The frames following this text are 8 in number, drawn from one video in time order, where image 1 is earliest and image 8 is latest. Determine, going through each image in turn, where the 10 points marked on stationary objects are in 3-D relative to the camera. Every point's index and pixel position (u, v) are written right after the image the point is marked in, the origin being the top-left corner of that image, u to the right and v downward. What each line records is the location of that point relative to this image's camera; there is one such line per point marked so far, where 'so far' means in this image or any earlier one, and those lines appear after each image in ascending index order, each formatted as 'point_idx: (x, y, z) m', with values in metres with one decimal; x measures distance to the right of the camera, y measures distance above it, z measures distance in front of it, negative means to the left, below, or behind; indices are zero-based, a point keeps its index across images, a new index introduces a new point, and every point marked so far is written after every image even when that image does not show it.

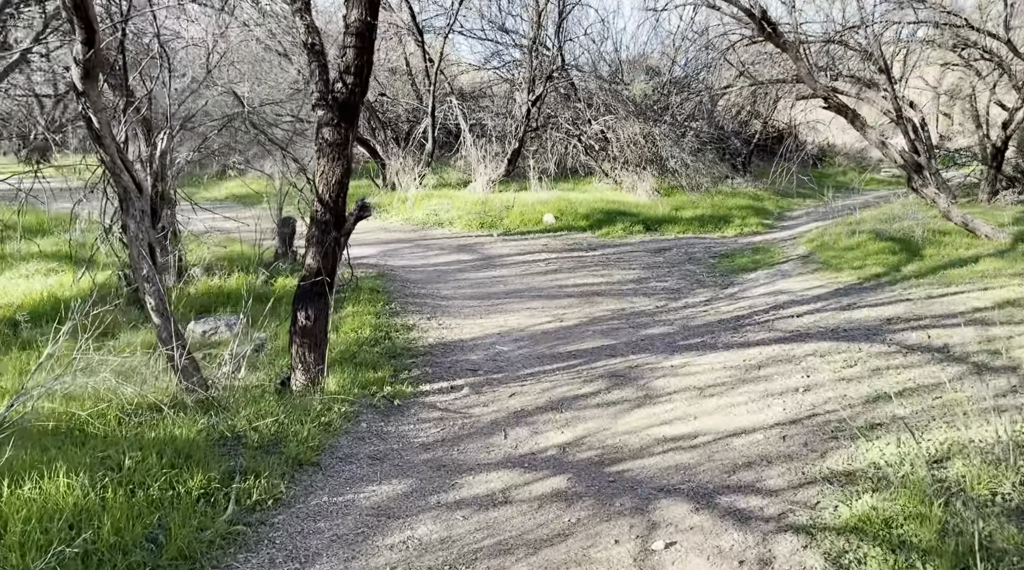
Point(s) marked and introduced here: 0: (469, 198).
0: (-0.7, +1.5, +17.3) m
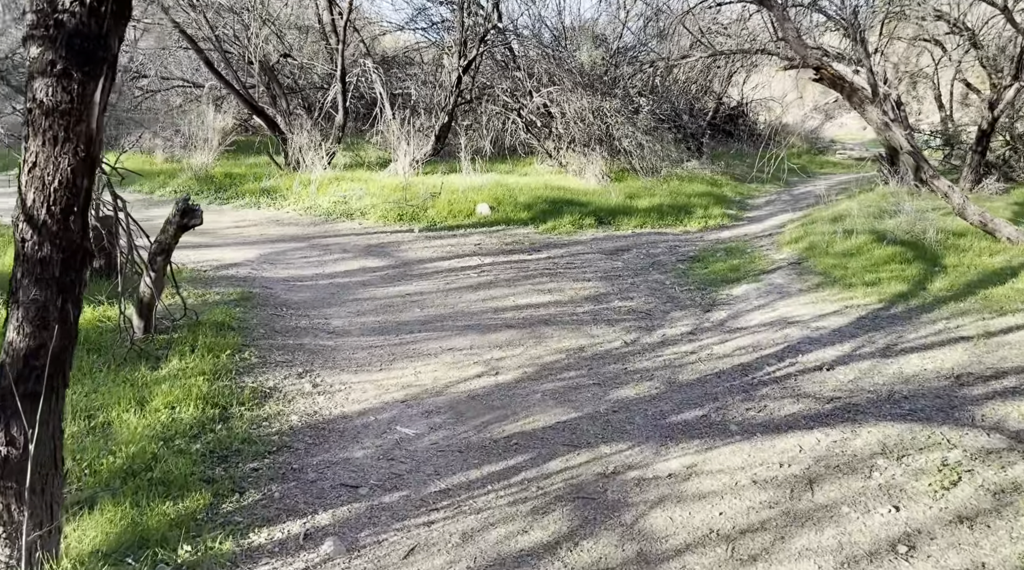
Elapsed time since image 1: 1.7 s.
0: (-1.7, +1.5, +14.5) m
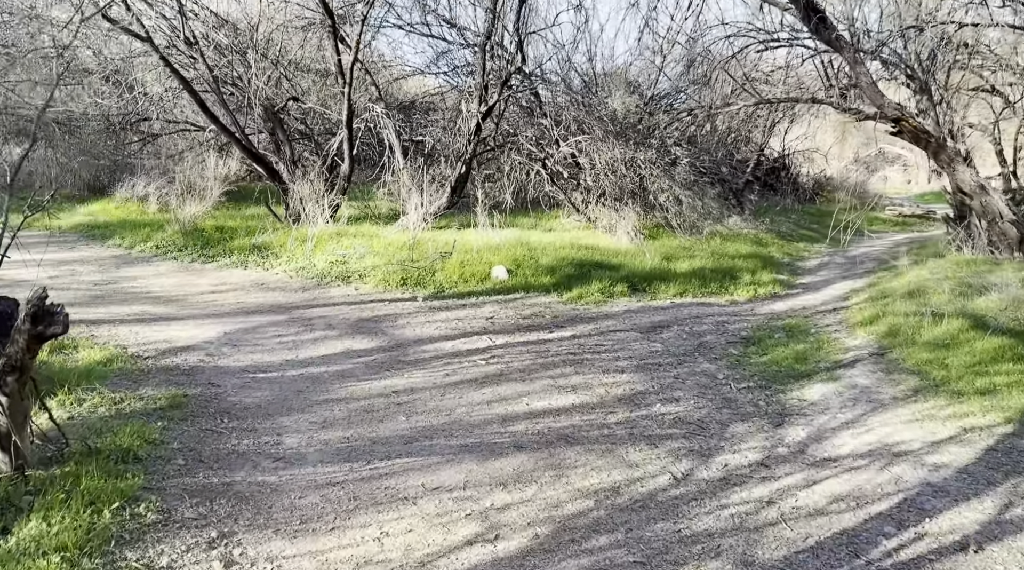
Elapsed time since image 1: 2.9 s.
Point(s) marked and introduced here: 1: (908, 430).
0: (-1.5, +0.6, +12.8) m
1: (+2.4, -0.9, +6.4) m
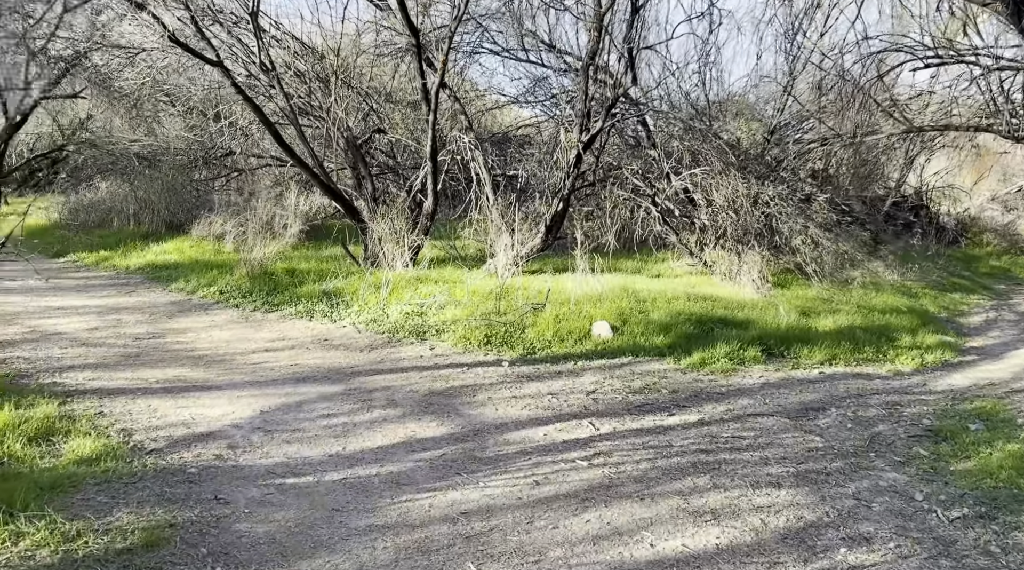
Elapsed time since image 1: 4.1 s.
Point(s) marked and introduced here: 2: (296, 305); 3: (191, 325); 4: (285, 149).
0: (-0.4, 0.0, +10.9) m
1: (+2.9, -1.3, +4.2) m
2: (-2.3, -0.2, +11.0) m
3: (-3.4, -0.4, +11.0) m
4: (-2.9, +1.7, +13.4) m
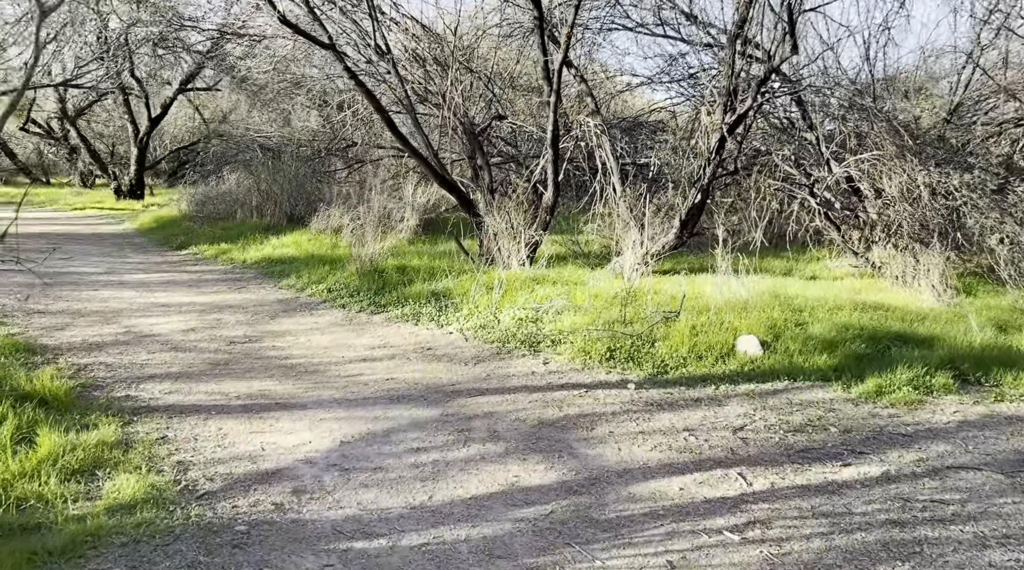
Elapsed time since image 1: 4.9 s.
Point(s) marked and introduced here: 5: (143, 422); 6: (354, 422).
0: (+0.8, 0.0, +9.6) m
1: (+3.2, -1.4, +2.5) m
2: (-1.1, -0.2, +9.9) m
3: (-2.1, -0.3, +10.0) m
4: (-1.4, +1.8, +12.4) m
5: (-2.4, -0.9, +6.7) m
6: (-1.0, -0.9, +6.5) m
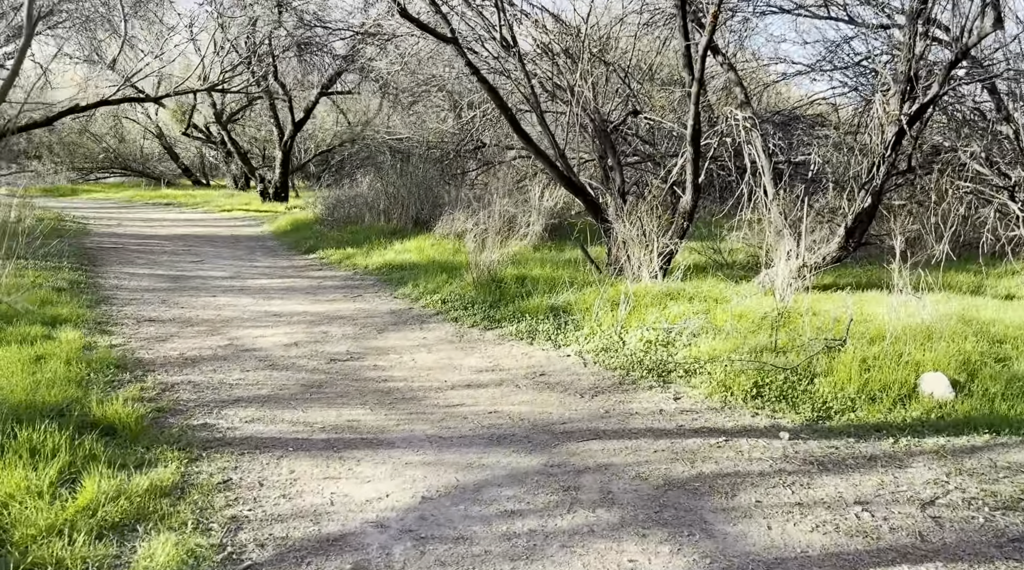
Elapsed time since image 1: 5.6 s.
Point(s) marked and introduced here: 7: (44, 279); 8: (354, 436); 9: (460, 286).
0: (+1.9, -0.1, +8.3) m
1: (+3.3, -1.6, +0.9) m
2: (0.0, -0.3, +8.9) m
3: (-1.0, -0.5, +9.1) m
4: (+0.1, +1.6, +11.3) m
5: (-1.7, -1.0, +5.9) m
6: (-0.4, -1.0, +5.5) m
7: (-5.6, +0.1, +12.7) m
8: (-1.0, -0.9, +6.3) m
9: (-0.5, 0.0, +10.4) m
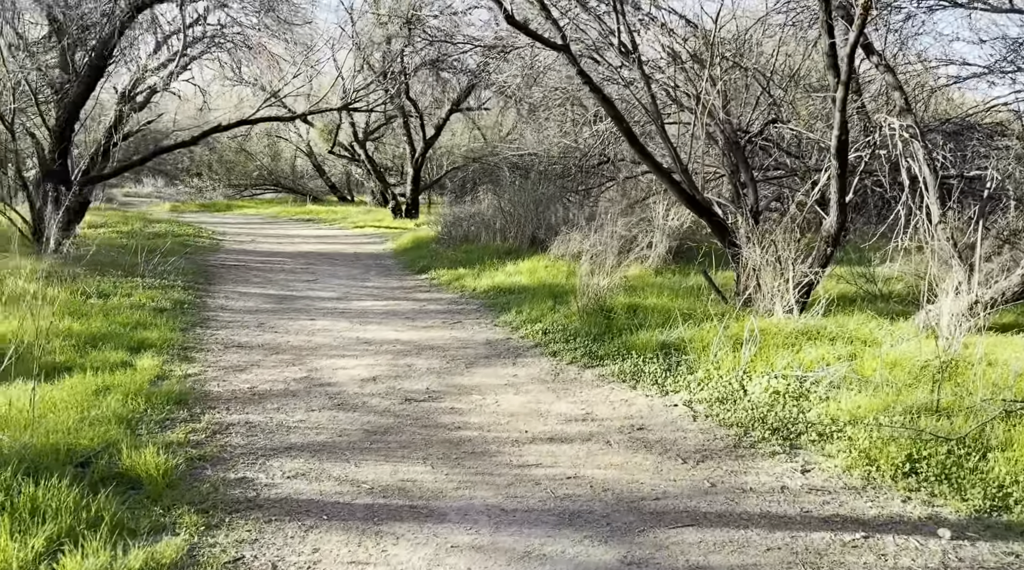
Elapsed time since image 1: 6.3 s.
0: (+2.6, -0.4, +6.8) m
1: (+2.9, -1.7, -0.6) m
2: (+0.8, -0.6, +7.7) m
3: (-0.2, -0.7, +8.1) m
4: (+1.3, +1.4, +10.1) m
5: (-1.3, -1.2, +5.0) m
6: (-0.1, -1.1, +4.4) m
7: (-4.2, -0.2, +12.3) m
8: (-0.5, -1.1, +5.3) m
9: (+0.5, -0.3, +9.3) m
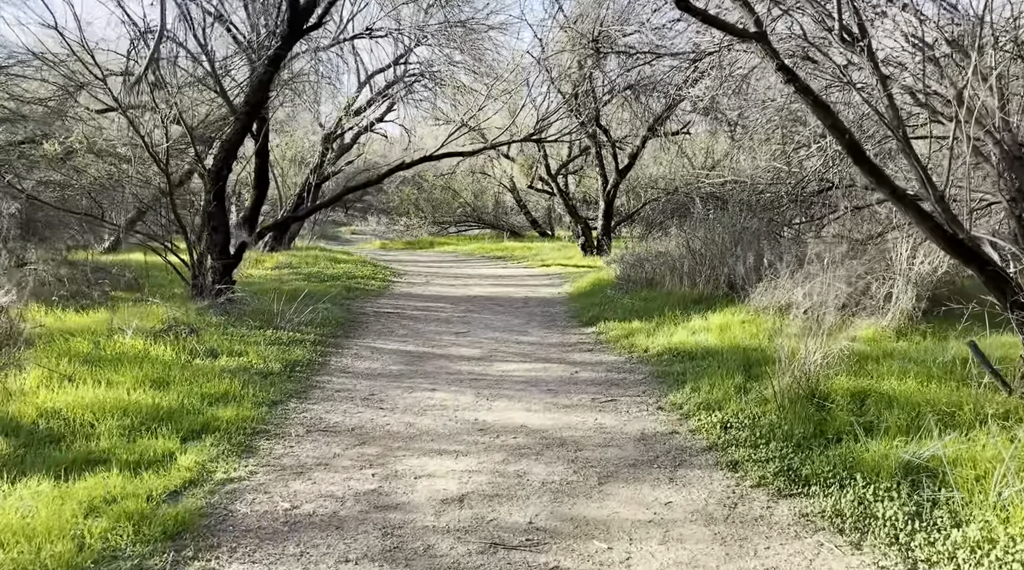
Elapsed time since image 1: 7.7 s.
0: (+3.0, -0.7, +3.6) m
1: (+1.8, -1.8, -3.8) m
2: (+1.5, -1.0, +4.9) m
3: (+0.6, -1.1, +5.4) m
4: (+2.5, +0.9, +7.2) m
5: (-1.1, -1.5, +2.6) m
6: (0.0, -1.4, +1.8) m
7: (-2.5, -0.7, +10.4) m
8: (-0.3, -1.4, +2.8) m
9: (+1.5, -0.7, +6.5) m
